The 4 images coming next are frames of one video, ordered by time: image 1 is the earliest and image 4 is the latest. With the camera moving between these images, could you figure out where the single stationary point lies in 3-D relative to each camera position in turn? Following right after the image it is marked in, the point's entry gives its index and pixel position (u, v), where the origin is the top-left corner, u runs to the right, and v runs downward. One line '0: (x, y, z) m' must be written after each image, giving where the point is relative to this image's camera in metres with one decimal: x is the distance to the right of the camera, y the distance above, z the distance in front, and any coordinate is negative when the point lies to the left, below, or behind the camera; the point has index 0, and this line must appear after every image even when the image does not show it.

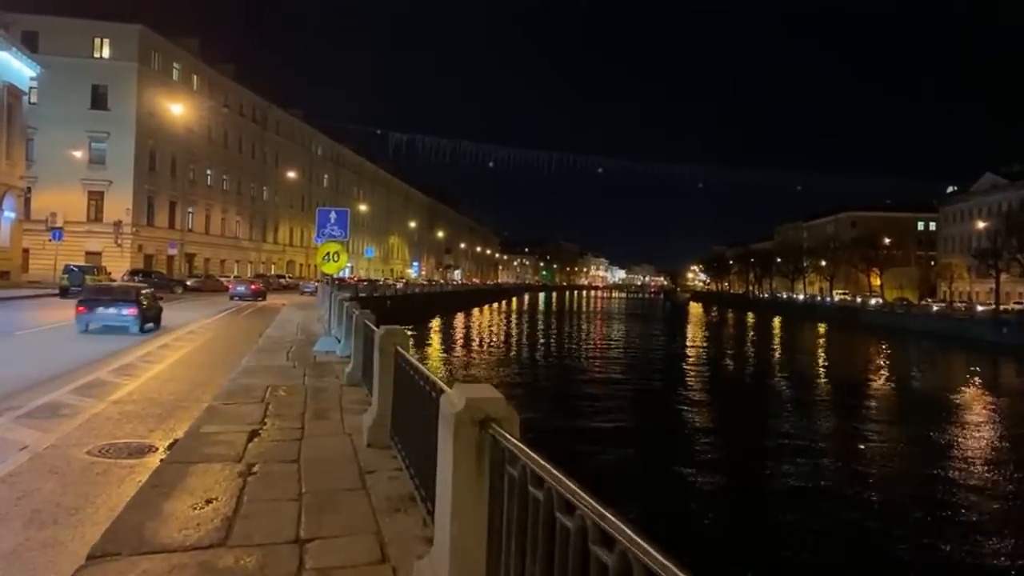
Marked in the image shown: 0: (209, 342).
0: (-7.0, -1.2, +18.4) m
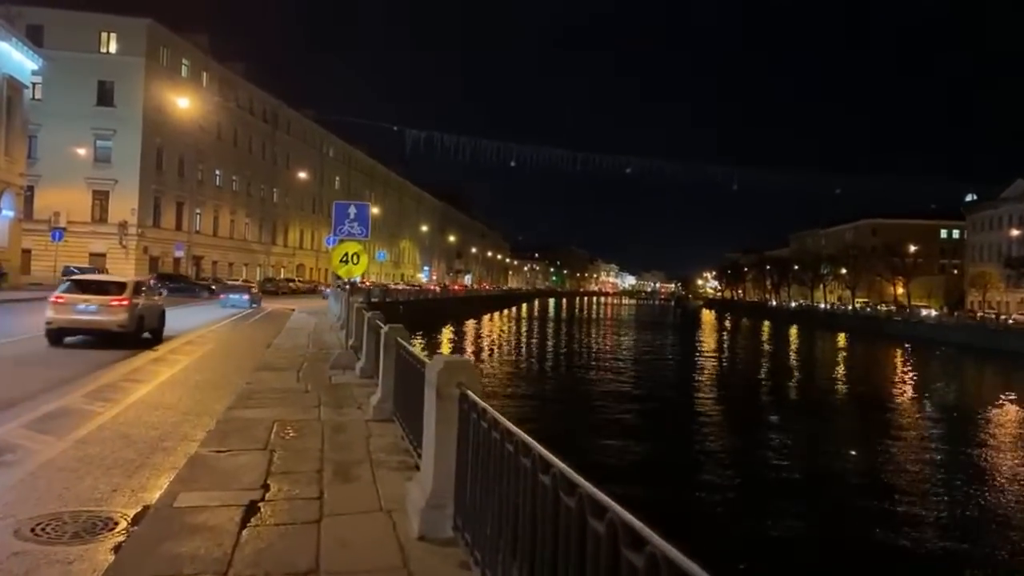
0: (-6.2, -1.3, +16.3) m
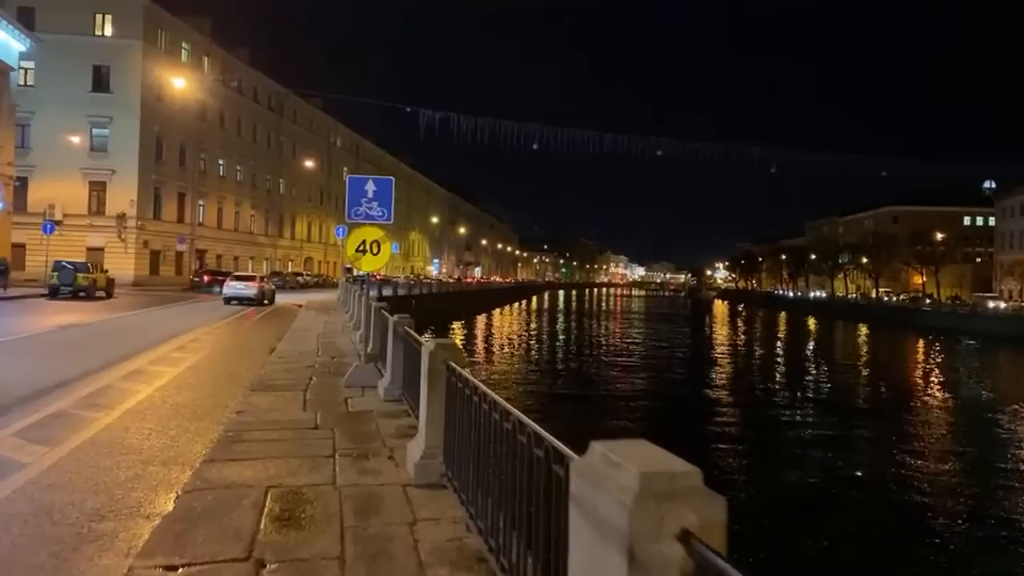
0: (-5.3, -1.3, +13.8) m
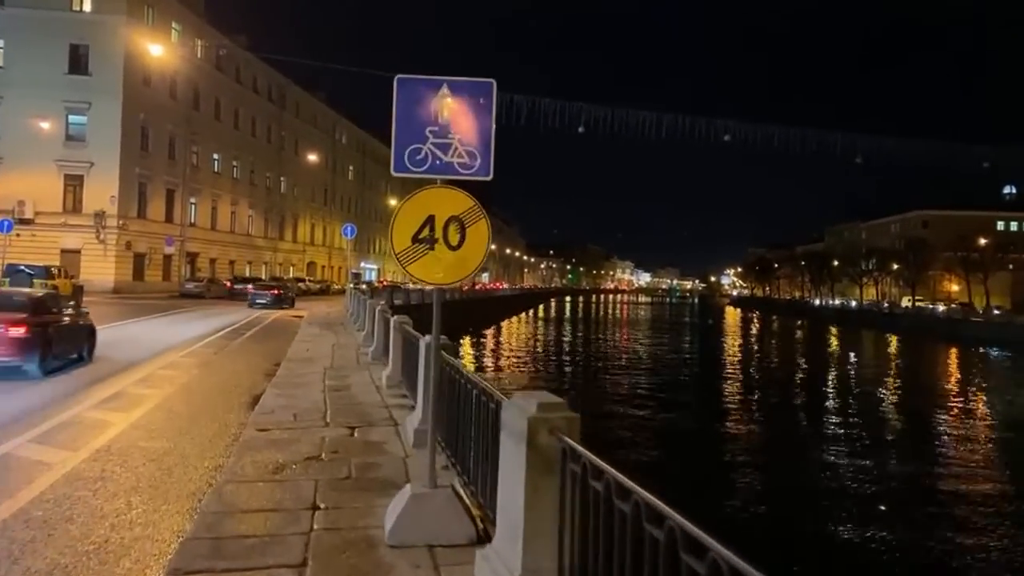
0: (-3.9, -1.5, +8.3) m
